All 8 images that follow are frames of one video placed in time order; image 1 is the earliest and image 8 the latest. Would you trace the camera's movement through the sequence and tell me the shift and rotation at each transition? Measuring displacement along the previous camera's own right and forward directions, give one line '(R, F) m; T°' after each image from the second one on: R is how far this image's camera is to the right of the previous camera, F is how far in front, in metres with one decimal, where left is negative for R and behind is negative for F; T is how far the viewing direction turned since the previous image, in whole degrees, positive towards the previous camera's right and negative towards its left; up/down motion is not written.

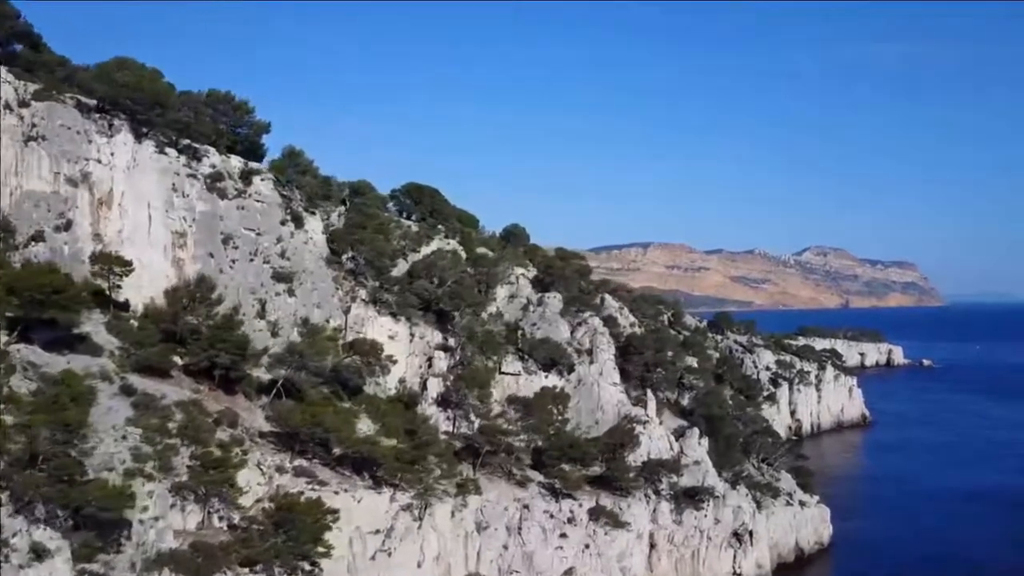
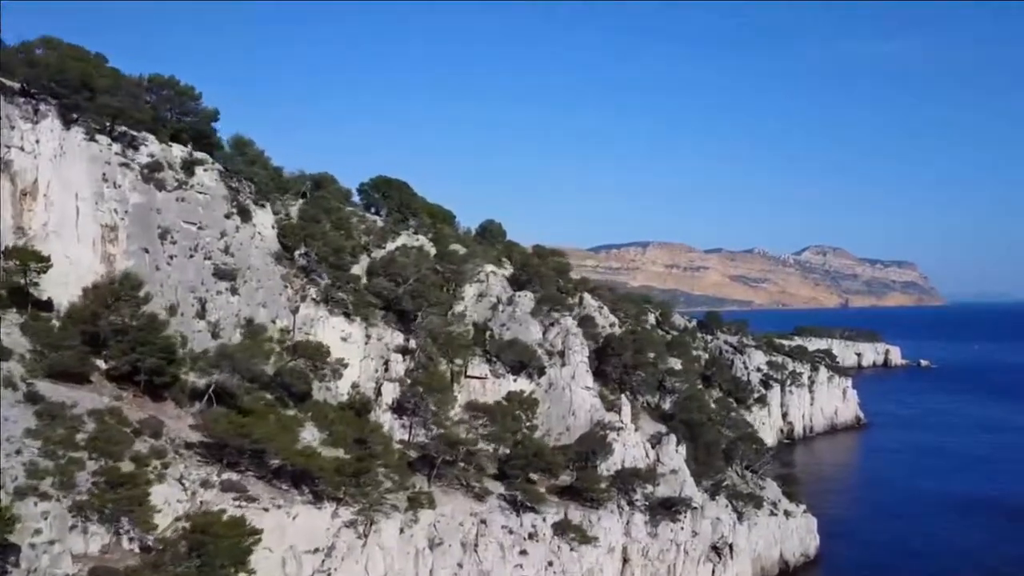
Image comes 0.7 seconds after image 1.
(+2.5, +3.0) m; 0°
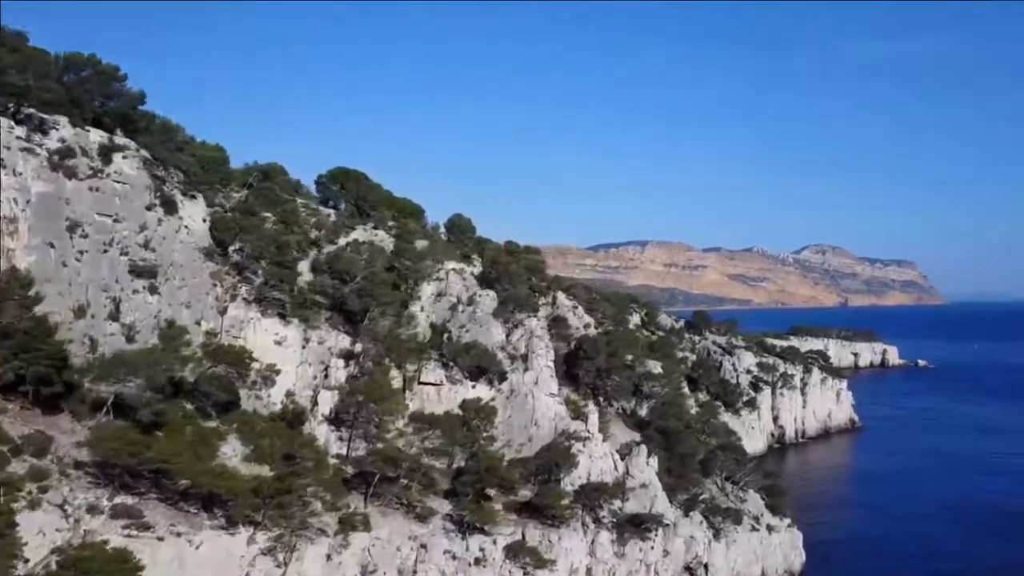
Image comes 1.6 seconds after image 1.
(+2.9, +3.8) m; 0°
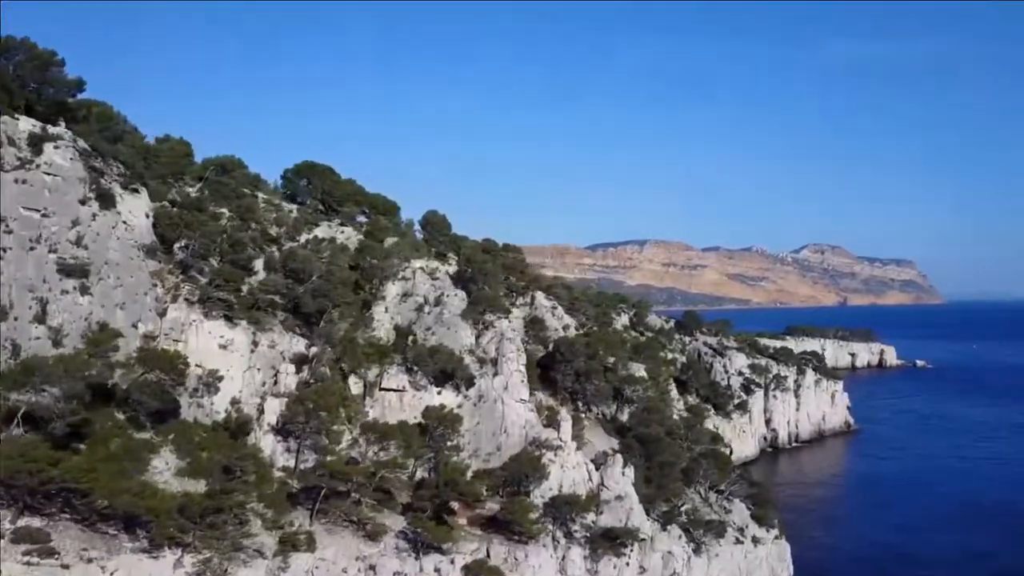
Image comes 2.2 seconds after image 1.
(+2.1, +2.7) m; 0°
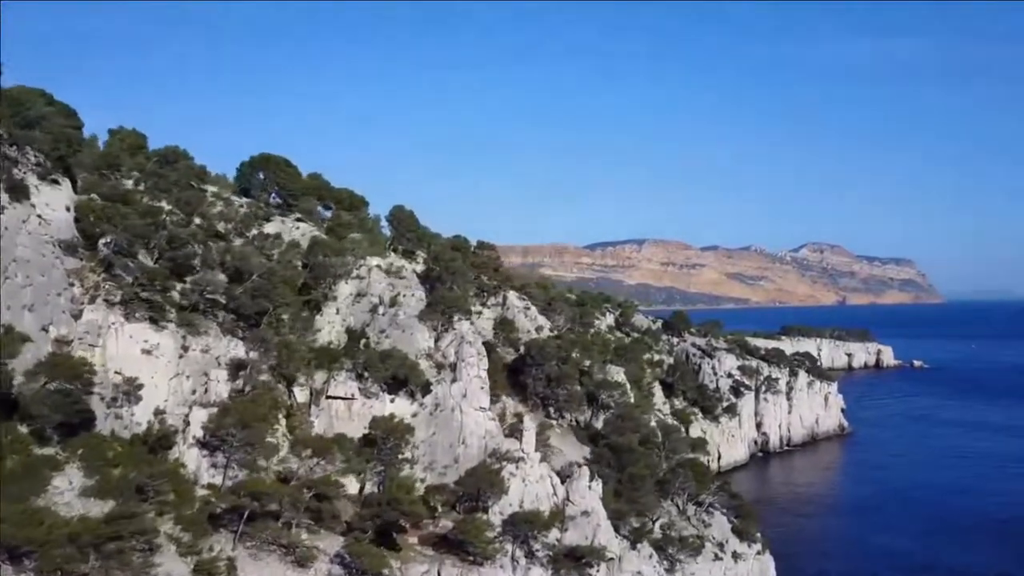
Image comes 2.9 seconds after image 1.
(+2.5, +3.1) m; 0°
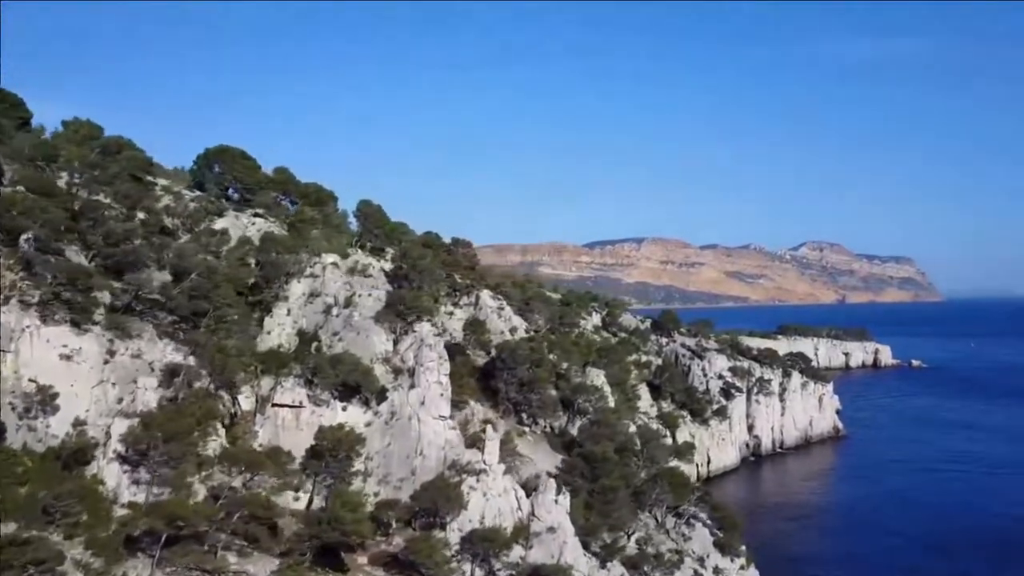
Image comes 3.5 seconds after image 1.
(+2.2, +2.8) m; 0°
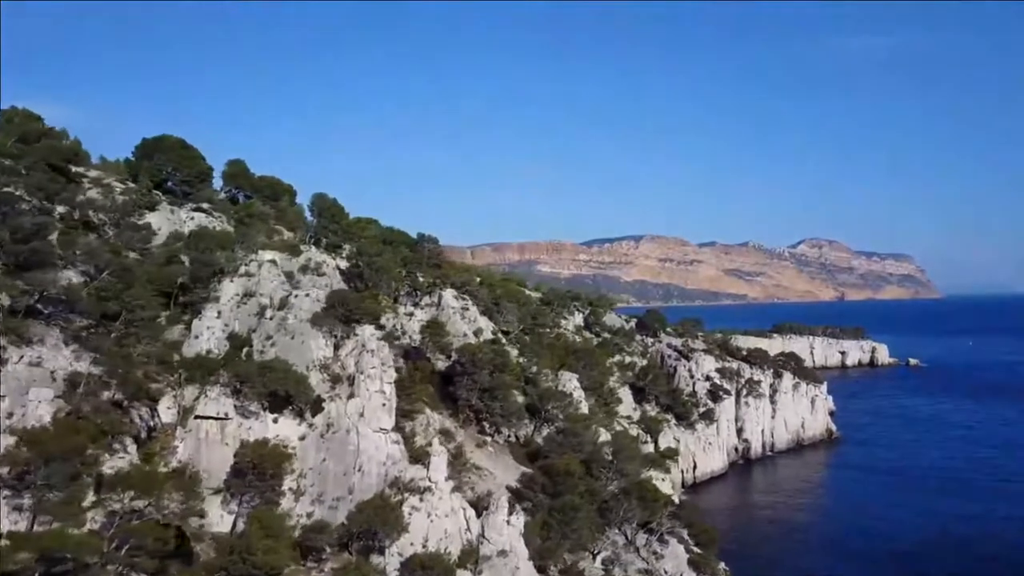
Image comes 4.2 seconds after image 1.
(+2.7, +3.4) m; 0°
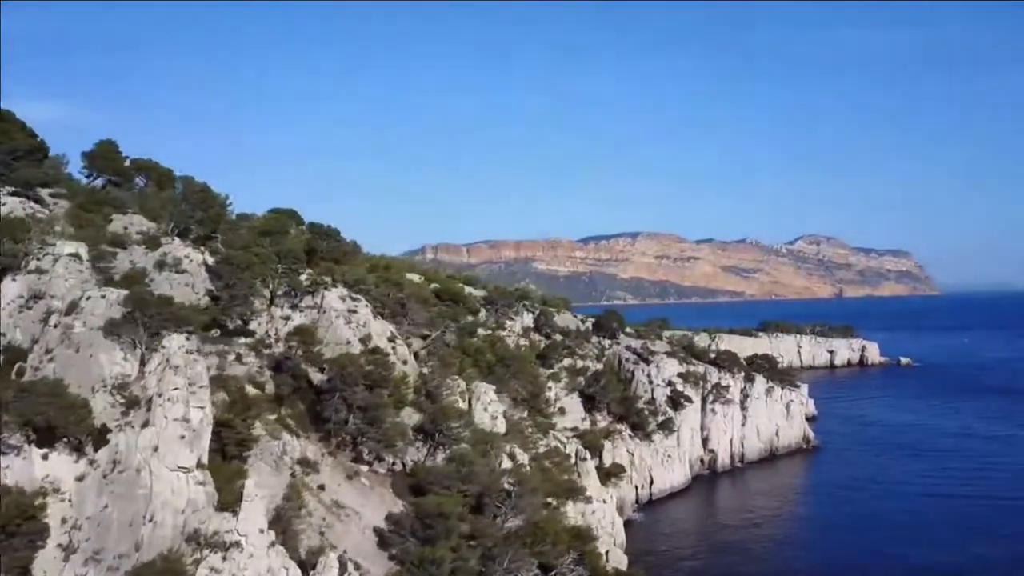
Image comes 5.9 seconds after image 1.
(+6.8, +7.3) m; 0°
